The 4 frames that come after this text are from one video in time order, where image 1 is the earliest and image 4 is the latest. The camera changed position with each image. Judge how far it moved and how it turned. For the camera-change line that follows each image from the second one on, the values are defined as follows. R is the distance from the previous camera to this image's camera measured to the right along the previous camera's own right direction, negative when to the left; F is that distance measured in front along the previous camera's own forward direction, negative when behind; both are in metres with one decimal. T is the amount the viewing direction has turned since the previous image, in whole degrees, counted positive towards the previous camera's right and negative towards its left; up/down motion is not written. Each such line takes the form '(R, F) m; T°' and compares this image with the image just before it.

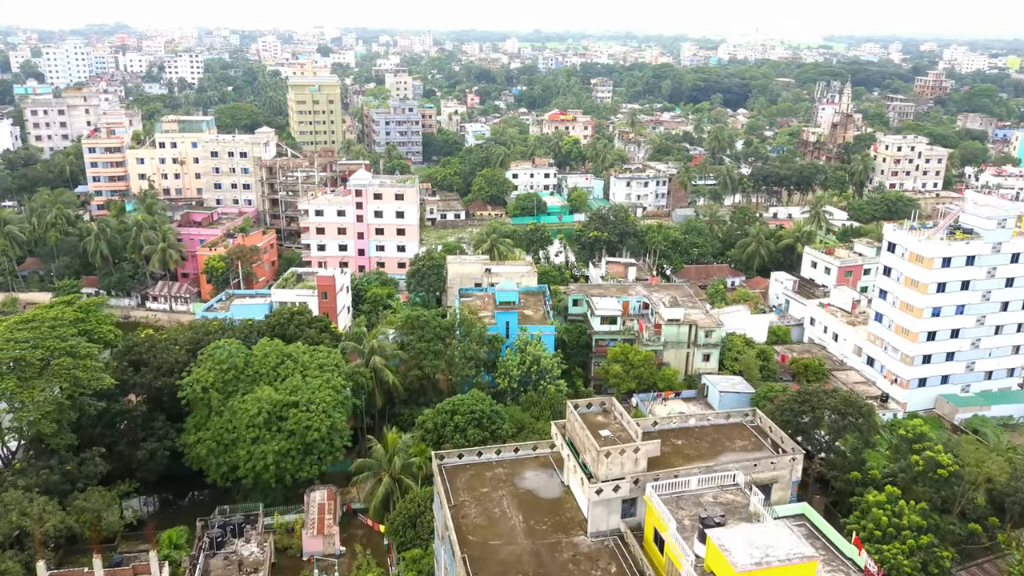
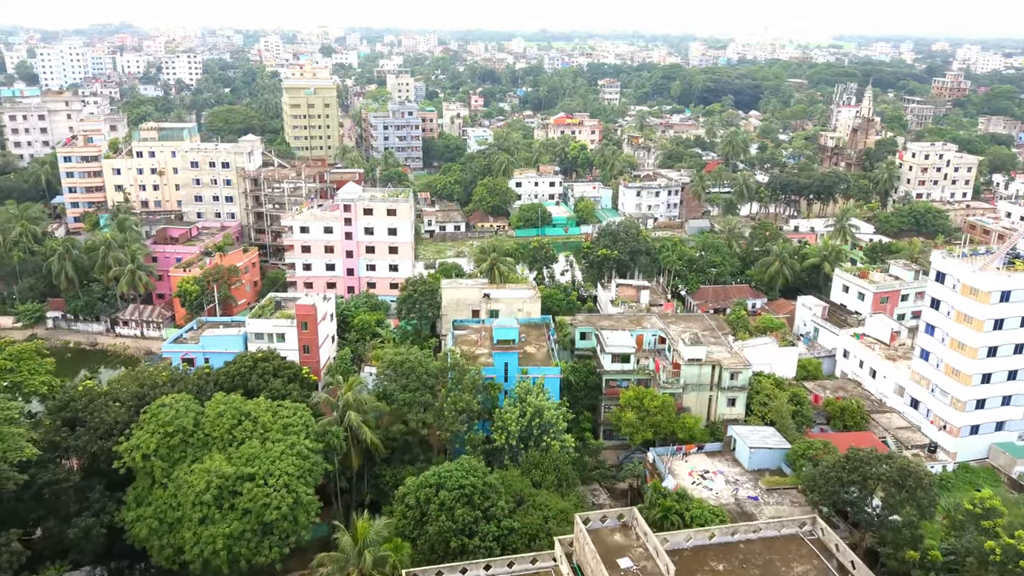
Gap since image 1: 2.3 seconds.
(+0.3, +4.0) m; 0°
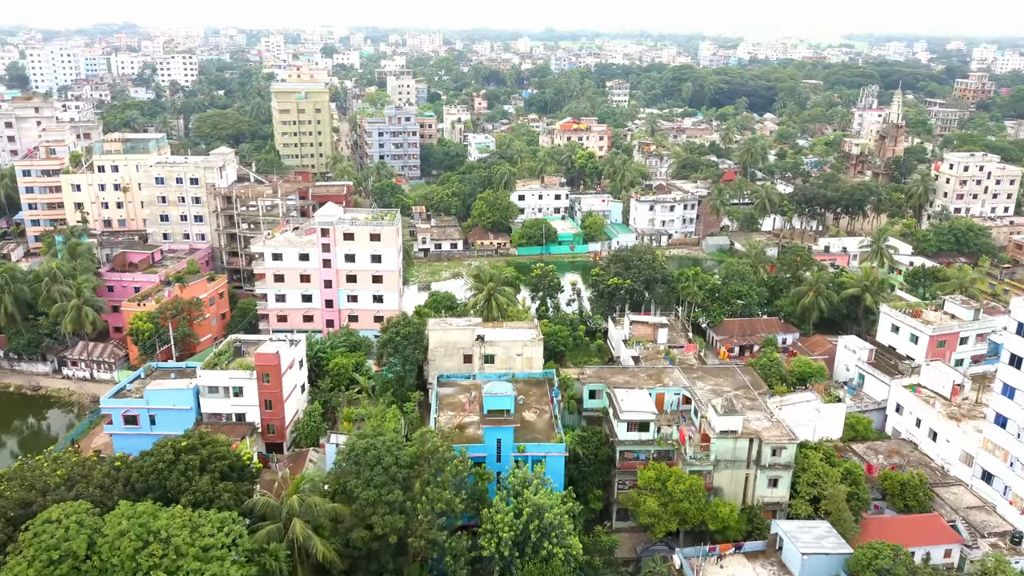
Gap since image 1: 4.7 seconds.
(+0.4, +5.4) m; -1°
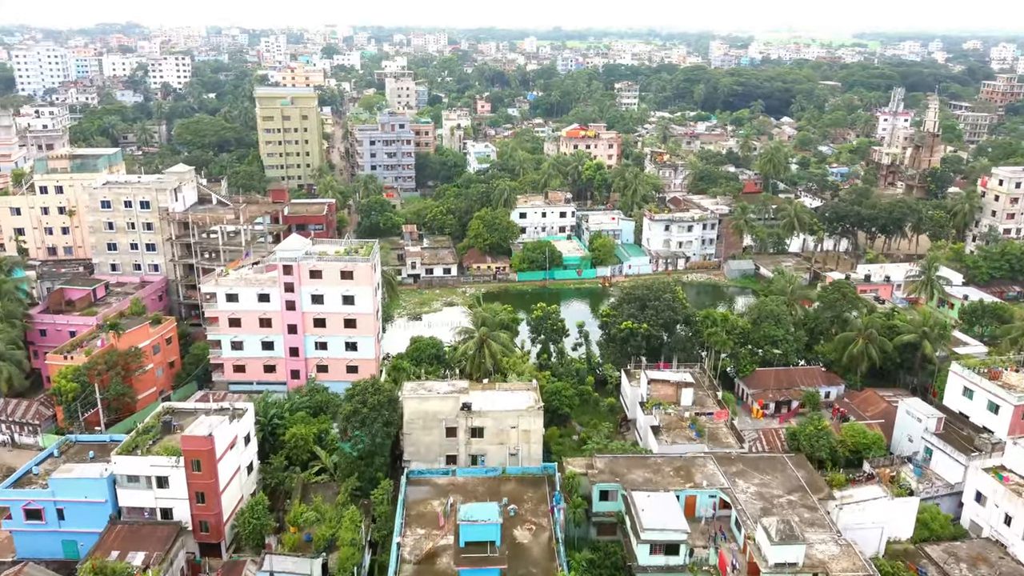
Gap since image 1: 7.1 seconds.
(+0.5, +6.1) m; -1°
